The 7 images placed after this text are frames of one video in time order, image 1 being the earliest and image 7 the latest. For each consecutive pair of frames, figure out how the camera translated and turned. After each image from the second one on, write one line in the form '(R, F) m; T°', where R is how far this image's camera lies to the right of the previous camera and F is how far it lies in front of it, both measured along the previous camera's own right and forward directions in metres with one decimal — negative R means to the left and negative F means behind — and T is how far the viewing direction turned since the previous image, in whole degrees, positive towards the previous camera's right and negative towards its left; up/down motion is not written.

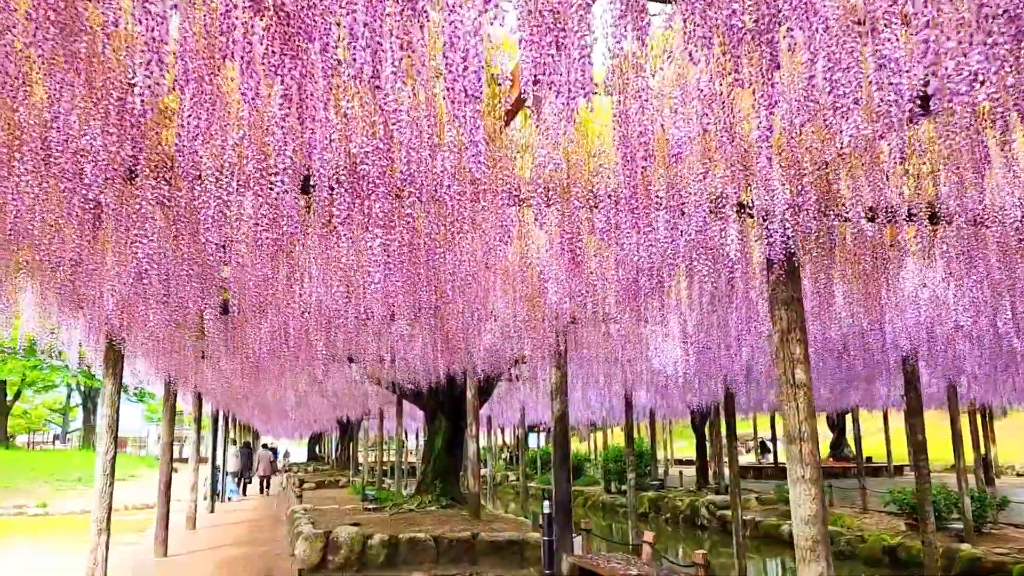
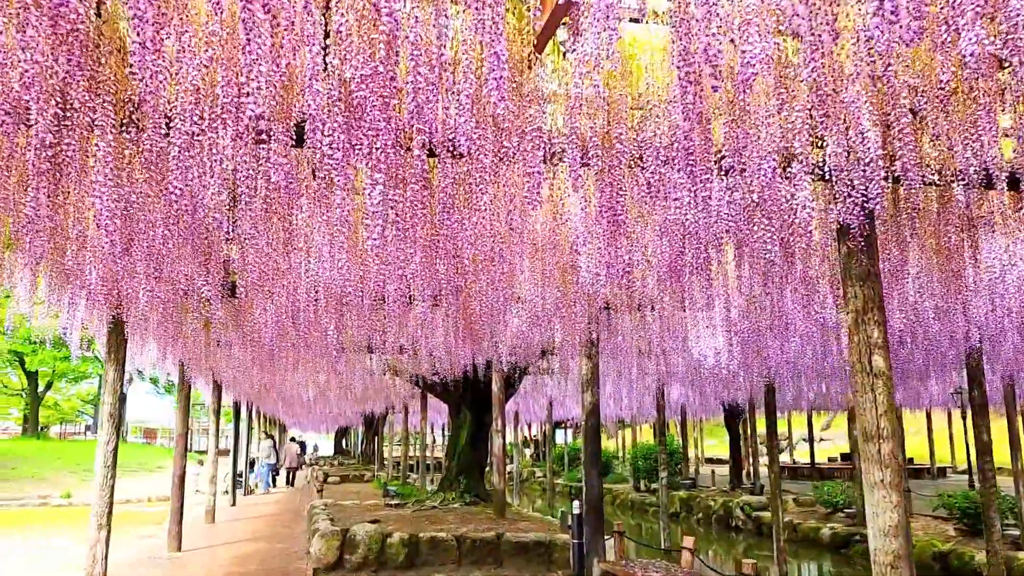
(0.0, +0.6) m; -2°
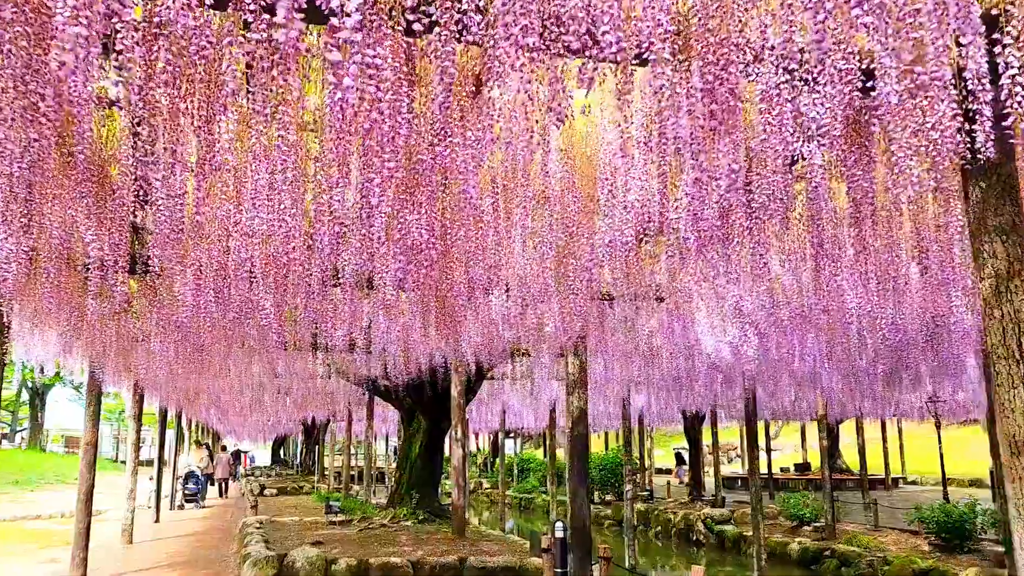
(-0.2, +1.1) m; +4°
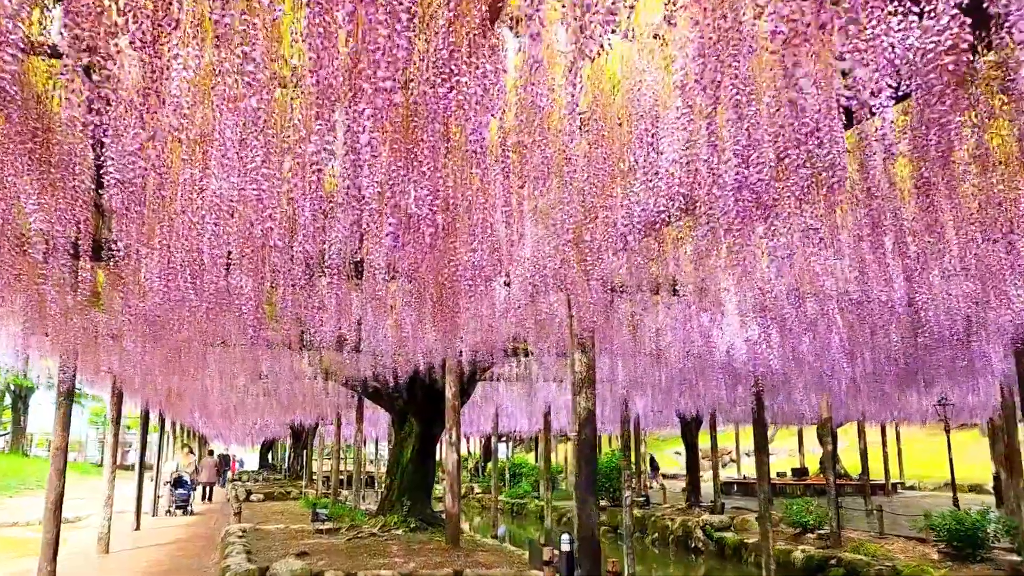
(-0.1, +0.5) m; +1°
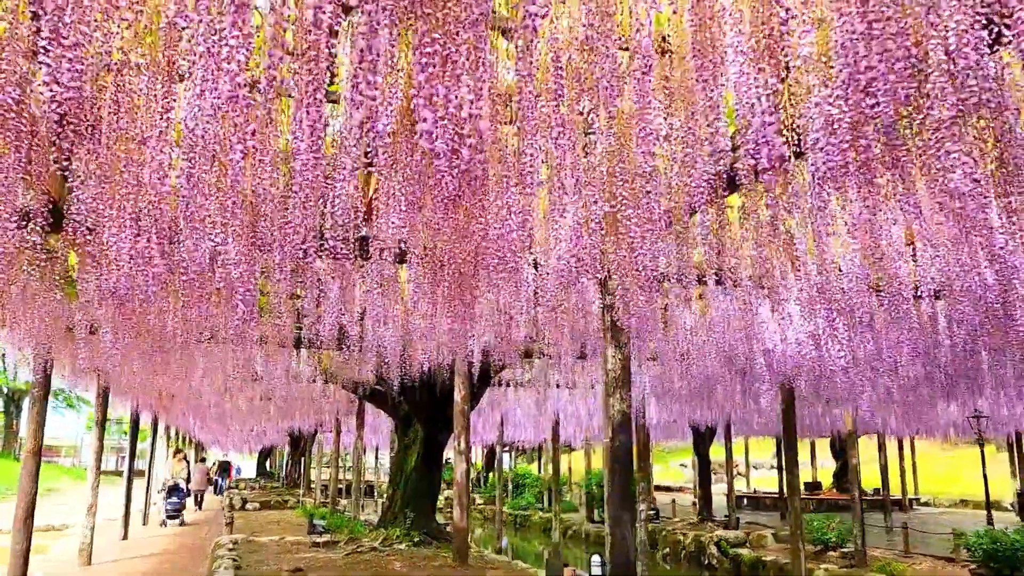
(-0.2, +0.7) m; 0°
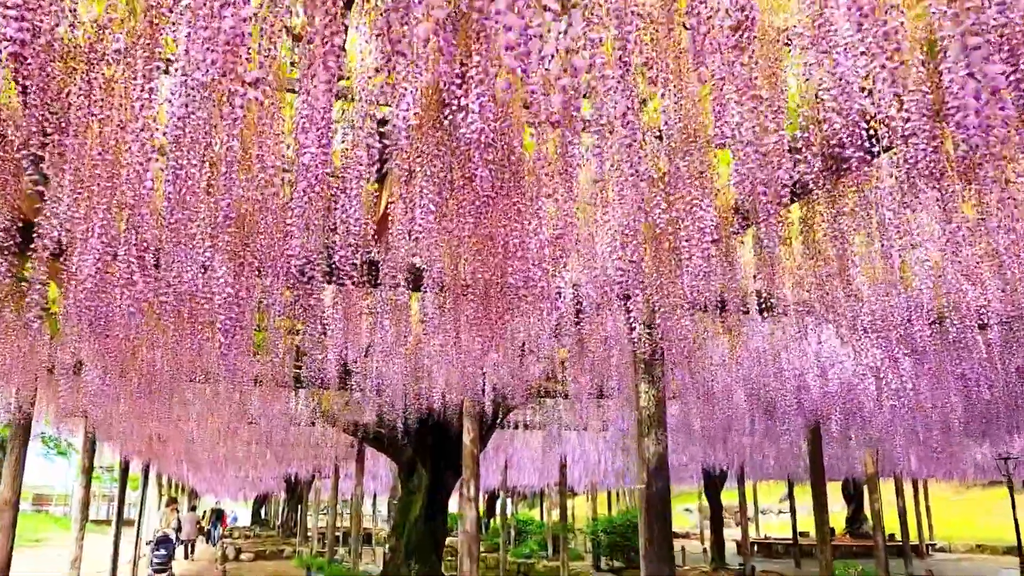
(-0.1, +0.4) m; 0°
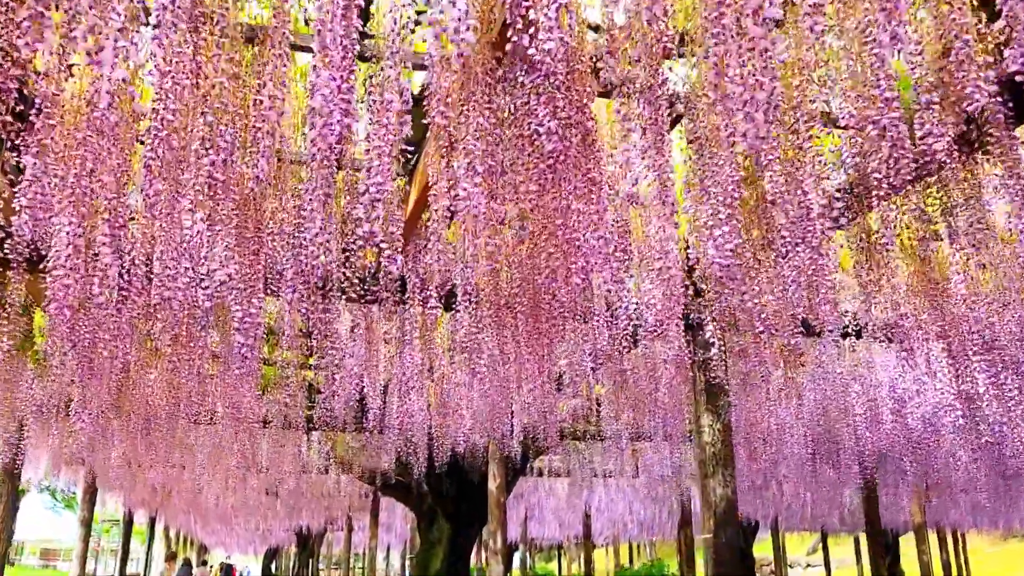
(-0.1, +0.5) m; -1°
